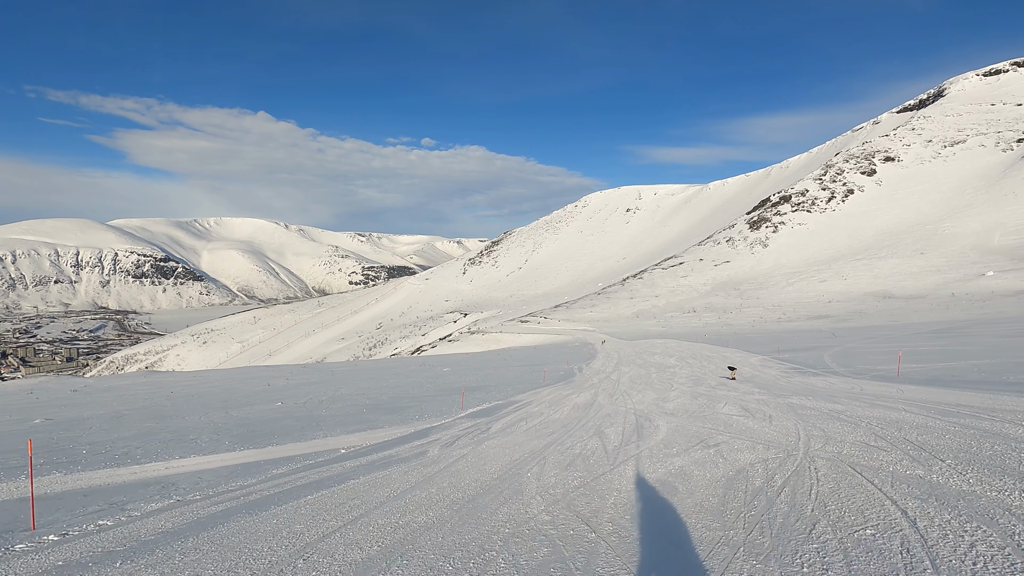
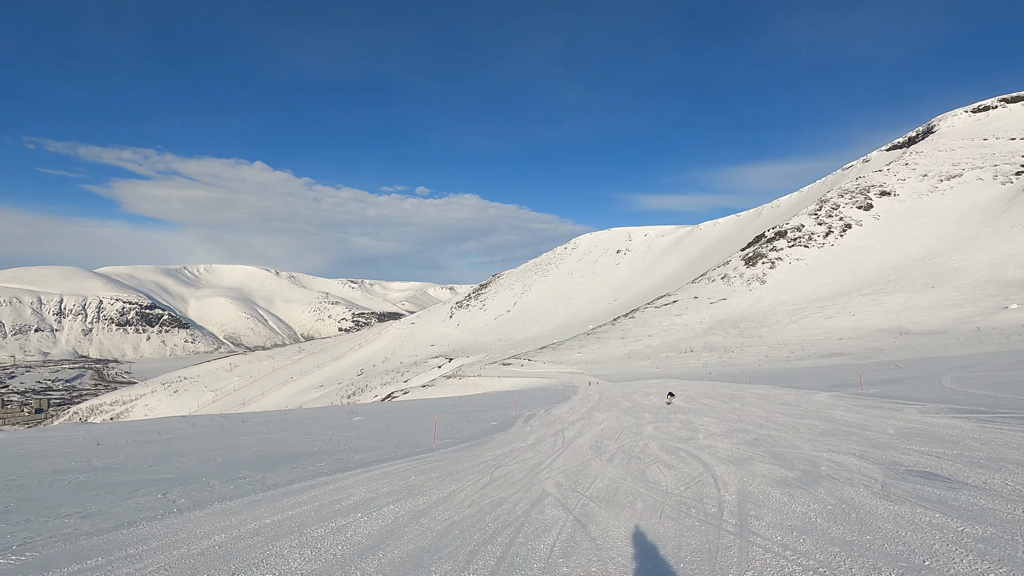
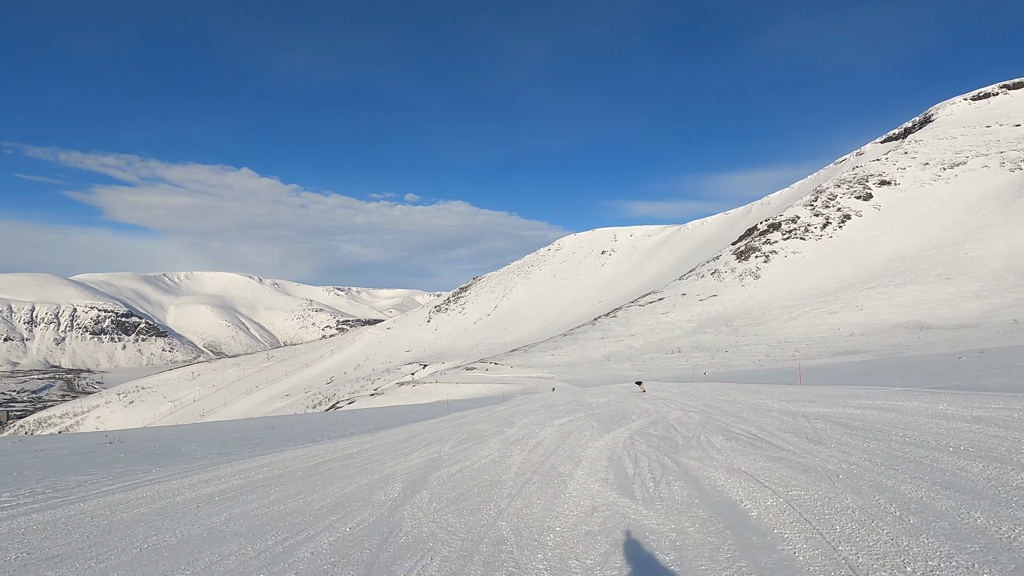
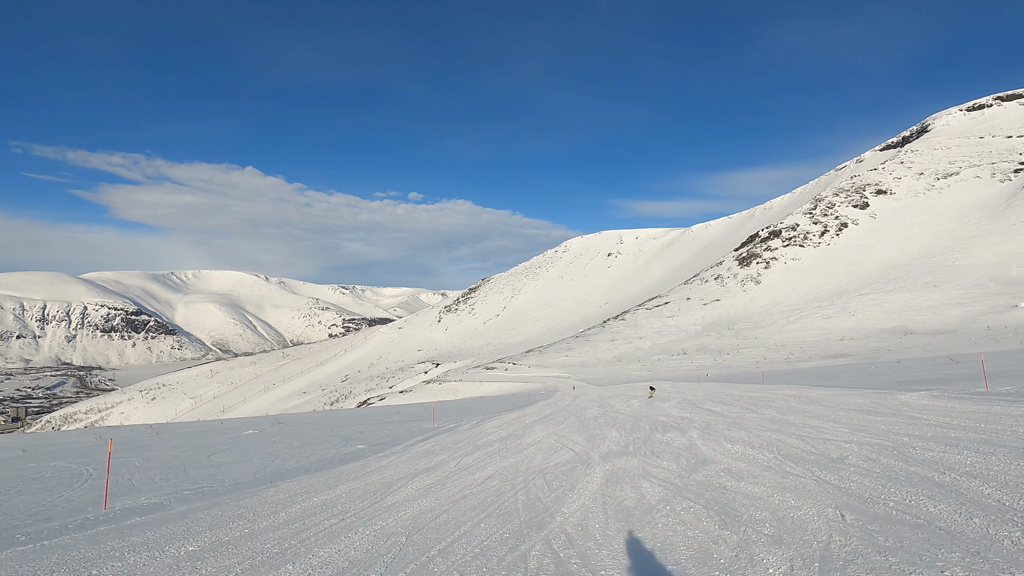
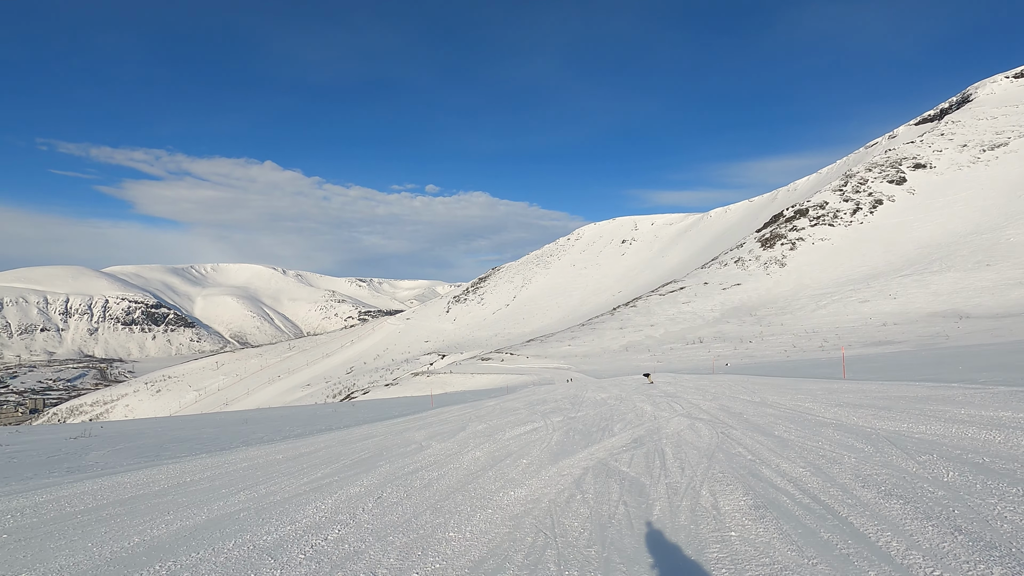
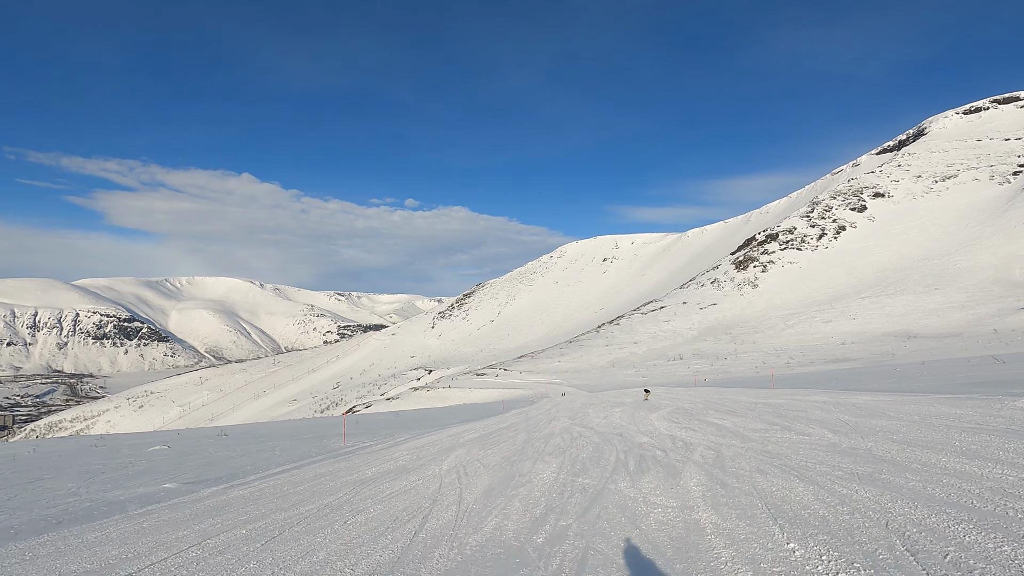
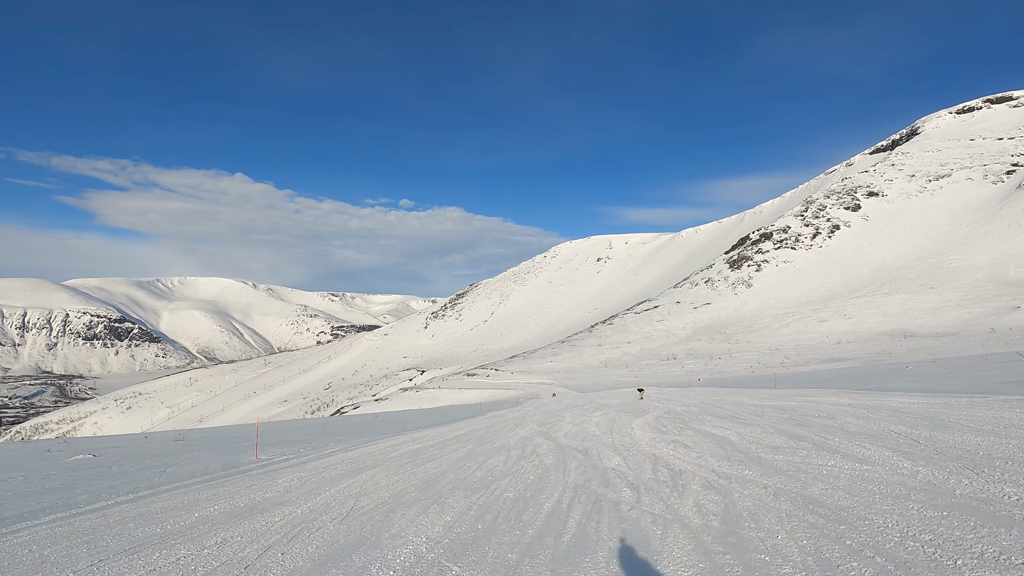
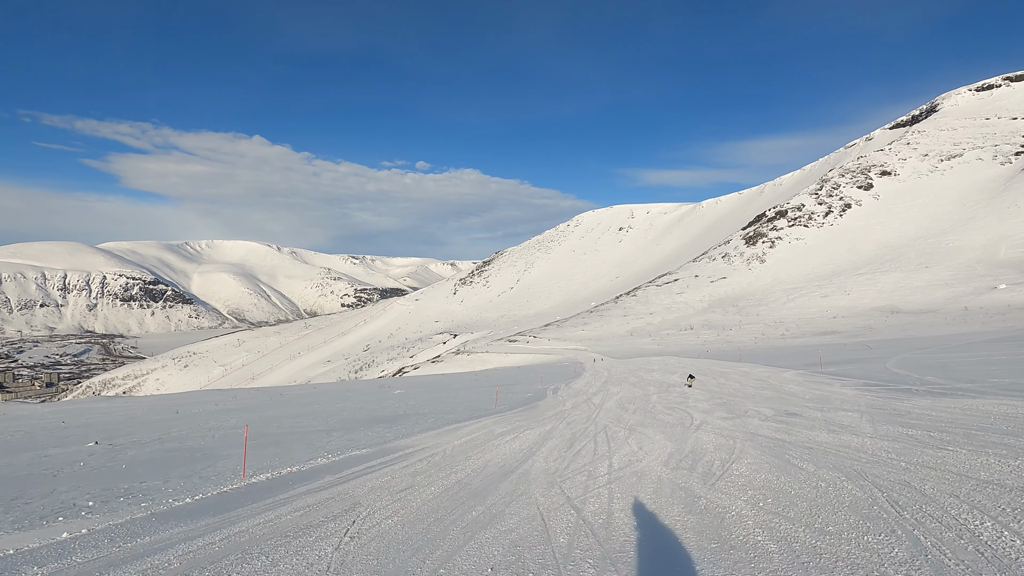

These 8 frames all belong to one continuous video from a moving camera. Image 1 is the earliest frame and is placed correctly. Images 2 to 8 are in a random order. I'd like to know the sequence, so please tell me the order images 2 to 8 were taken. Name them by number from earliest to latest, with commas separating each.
8, 2, 4, 6, 7, 3, 5
